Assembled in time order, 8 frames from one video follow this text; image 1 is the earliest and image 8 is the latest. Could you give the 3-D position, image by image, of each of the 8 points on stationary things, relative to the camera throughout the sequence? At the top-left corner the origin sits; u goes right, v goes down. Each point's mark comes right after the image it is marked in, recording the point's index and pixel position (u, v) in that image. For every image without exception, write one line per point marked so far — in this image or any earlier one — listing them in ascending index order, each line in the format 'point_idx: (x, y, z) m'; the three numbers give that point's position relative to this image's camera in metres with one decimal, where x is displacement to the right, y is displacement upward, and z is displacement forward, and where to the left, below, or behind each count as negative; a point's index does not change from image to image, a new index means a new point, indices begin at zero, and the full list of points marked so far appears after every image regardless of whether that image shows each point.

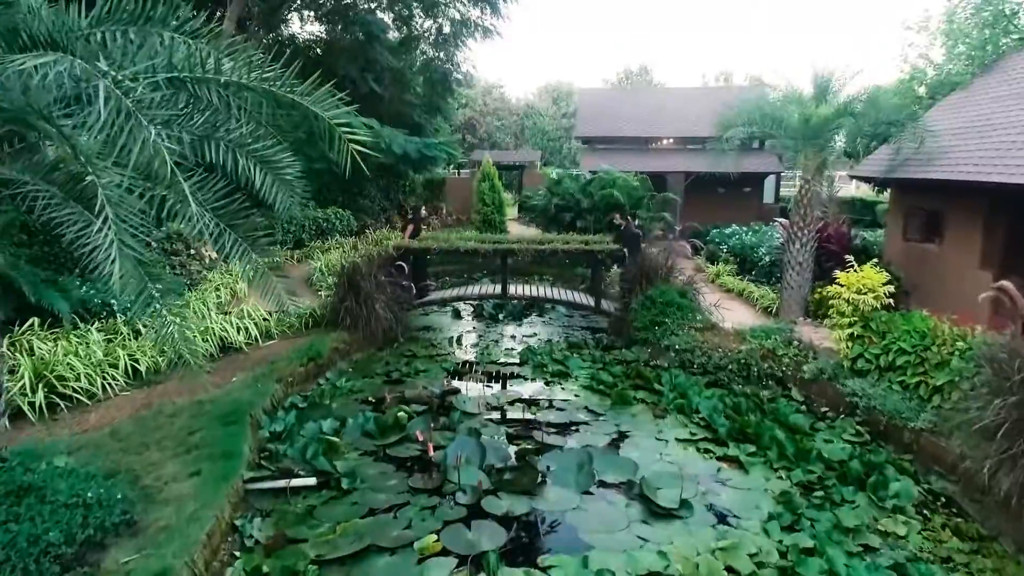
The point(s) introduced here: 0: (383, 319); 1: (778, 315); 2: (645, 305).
0: (-1.3, -0.3, +7.2) m
1: (+3.1, -0.3, +8.2) m
2: (+1.4, -0.2, +7.2) m
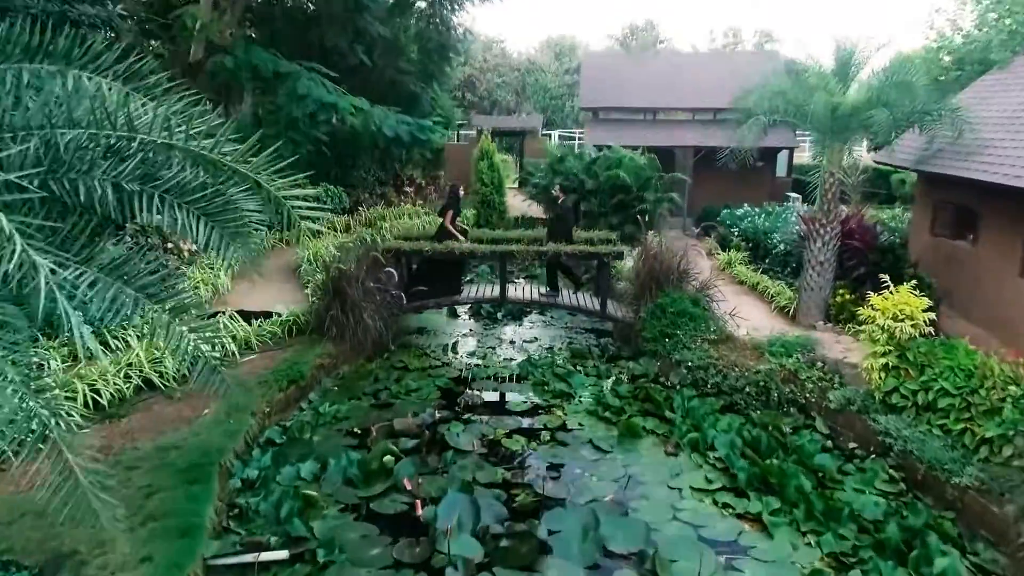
0: (-1.3, -0.4, +6.7) m
1: (+3.1, -0.3, +7.7) m
2: (+1.4, -0.3, +6.7) m
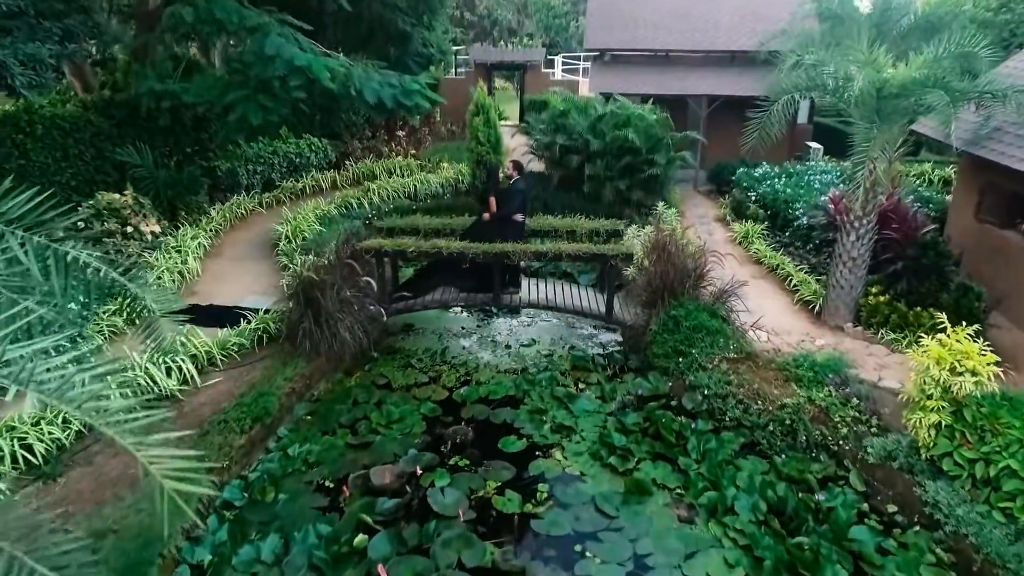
0: (-1.4, -0.5, +6.0) m
1: (+3.0, -0.3, +7.0) m
2: (+1.3, -0.3, +6.0) m
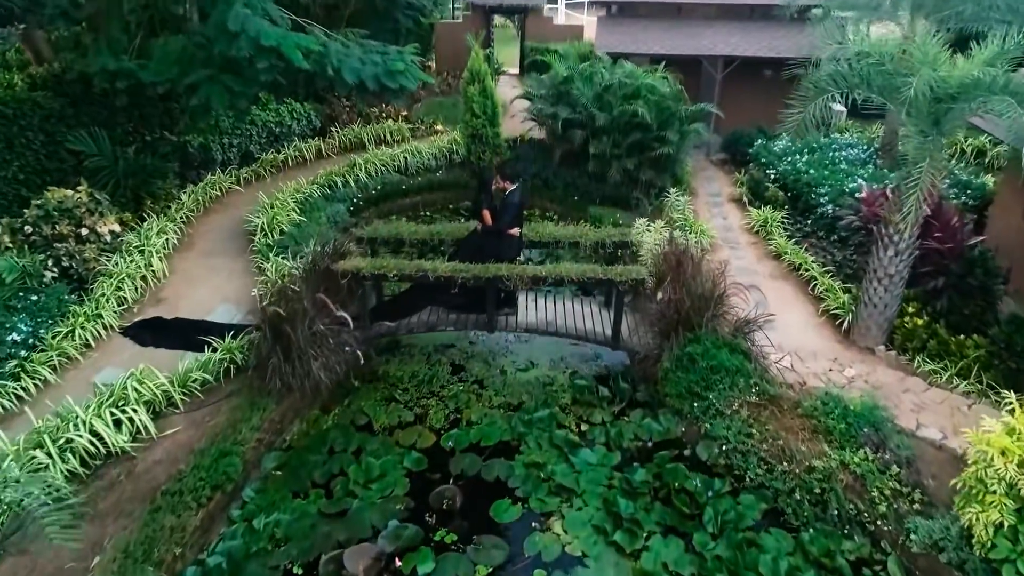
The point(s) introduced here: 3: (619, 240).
0: (-1.4, -0.7, +5.4) m
1: (+3.0, -0.4, +6.3) m
2: (+1.3, -0.6, +5.3) m
3: (+0.9, +0.4, +6.1) m
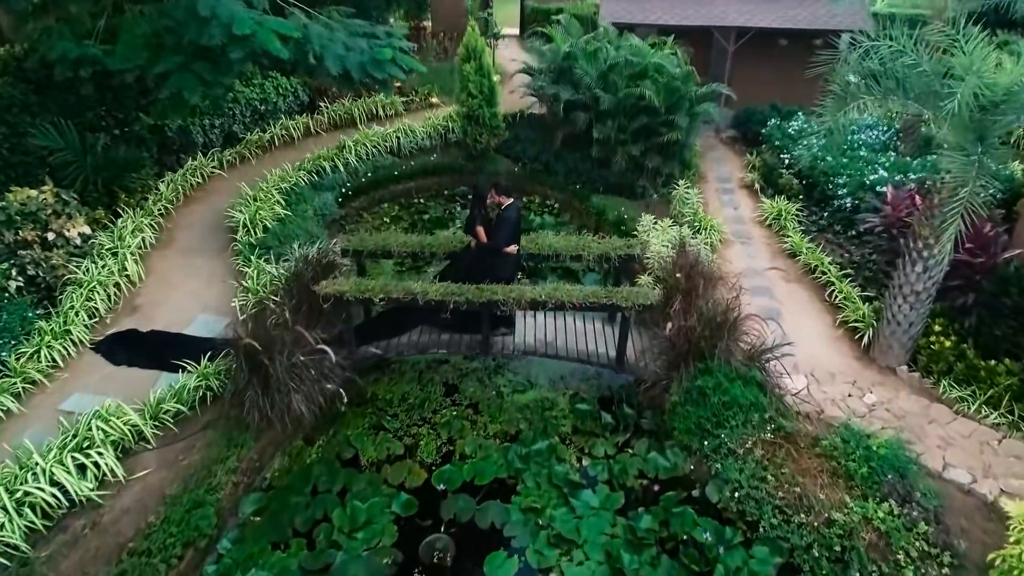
0: (-1.4, -0.9, +5.0) m
1: (+3.0, -0.5, +5.9) m
2: (+1.2, -0.7, +4.9) m
3: (+0.9, +0.3, +5.7) m
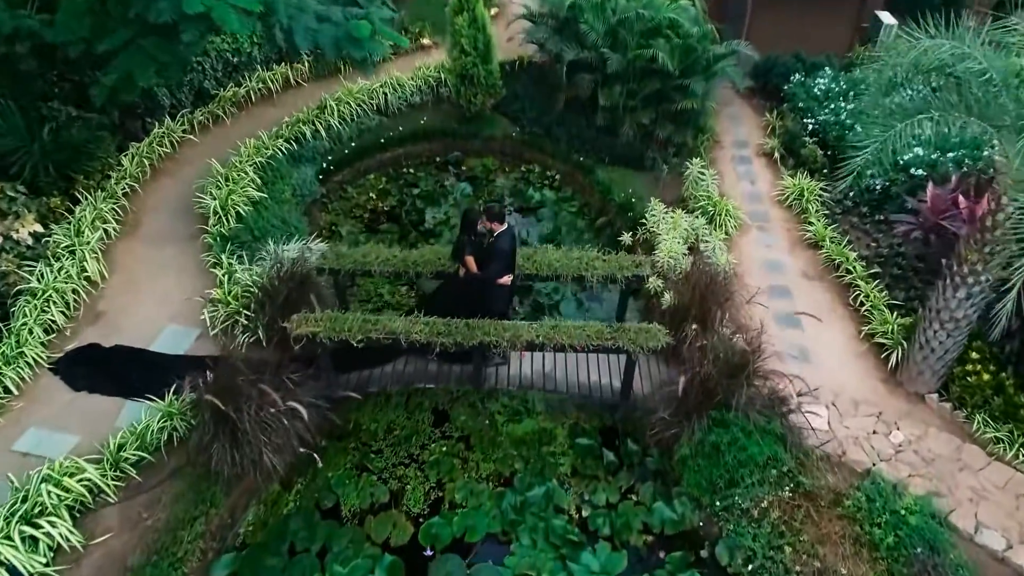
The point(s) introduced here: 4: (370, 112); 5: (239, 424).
0: (-1.5, -1.1, +4.6) m
1: (+2.9, -0.7, +5.4) m
2: (+1.2, -1.0, +4.5) m
3: (+0.9, +0.1, +5.1) m
4: (-1.8, +2.2, +8.8) m
5: (-1.7, -0.8, +4.4) m
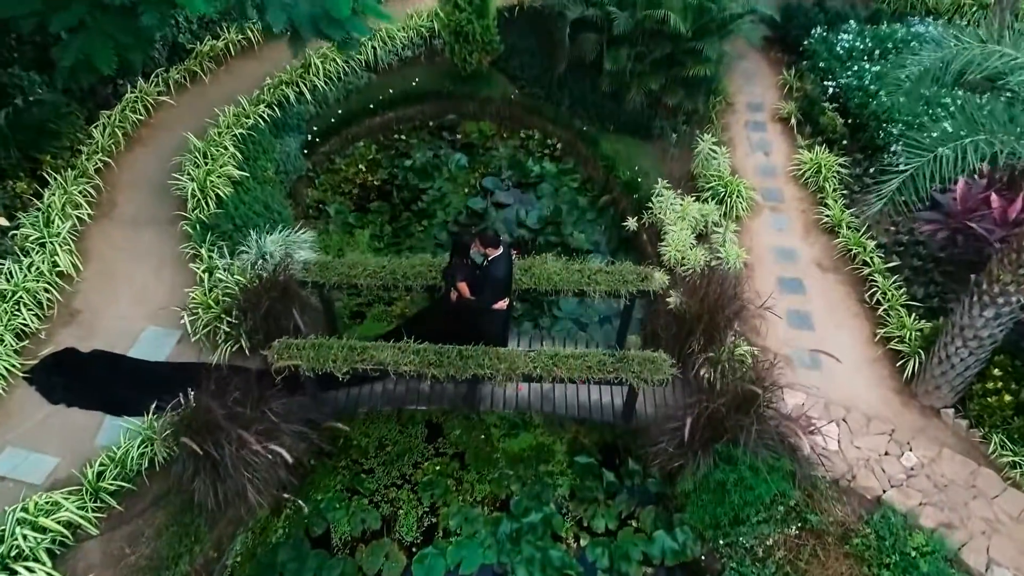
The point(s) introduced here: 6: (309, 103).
0: (-1.5, -1.2, +4.4) m
1: (+2.9, -0.7, +5.2) m
2: (+1.2, -1.2, +4.3) m
3: (+0.8, 0.0, +4.7) m
4: (-1.8, +2.5, +8.2) m
5: (-1.7, -1.0, +4.1) m
6: (-2.2, +2.0, +7.7) m
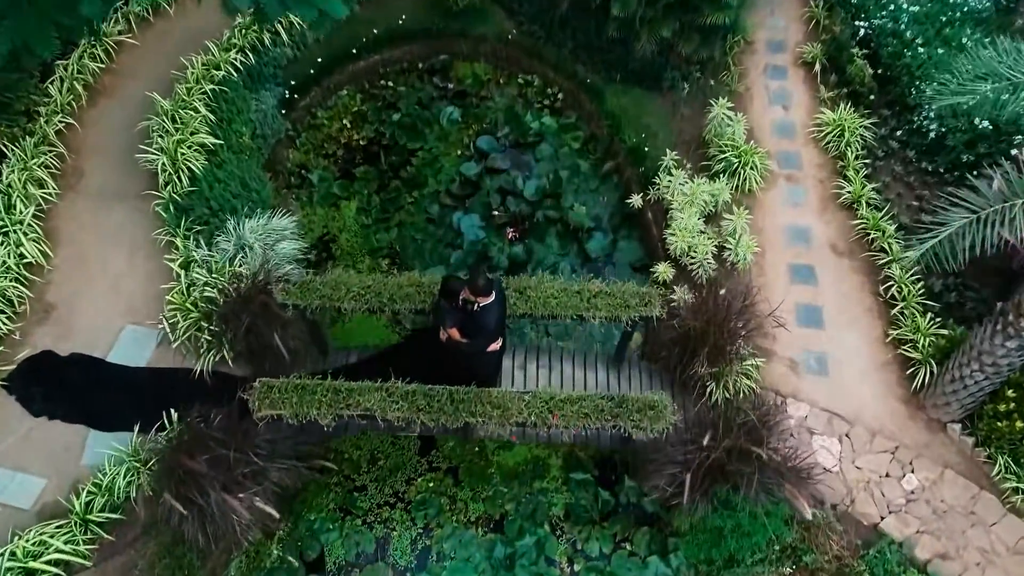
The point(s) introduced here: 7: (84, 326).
0: (-1.5, -1.4, +4.3) m
1: (+2.9, -0.8, +5.0) m
2: (+1.1, -1.4, +4.2) m
3: (+0.8, -0.1, +4.4) m
4: (-1.8, +3.0, +7.4) m
5: (-1.7, -1.2, +4.1) m
6: (-2.2, +2.3, +7.0) m
7: (-3.2, -0.3, +5.4) m
